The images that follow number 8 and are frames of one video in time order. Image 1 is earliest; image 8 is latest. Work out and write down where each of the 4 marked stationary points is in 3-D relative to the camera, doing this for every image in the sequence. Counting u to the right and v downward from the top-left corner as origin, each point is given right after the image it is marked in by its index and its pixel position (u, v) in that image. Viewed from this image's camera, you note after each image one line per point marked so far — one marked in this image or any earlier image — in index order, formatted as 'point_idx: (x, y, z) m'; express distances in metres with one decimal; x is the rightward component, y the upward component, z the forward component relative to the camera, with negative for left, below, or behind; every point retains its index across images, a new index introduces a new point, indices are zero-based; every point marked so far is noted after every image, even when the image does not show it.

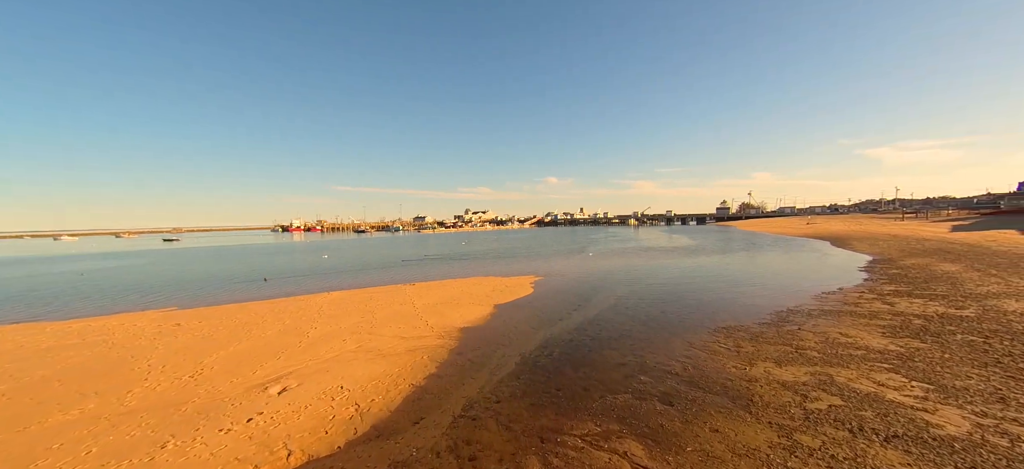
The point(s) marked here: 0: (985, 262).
0: (+13.4, -0.8, +10.2) m
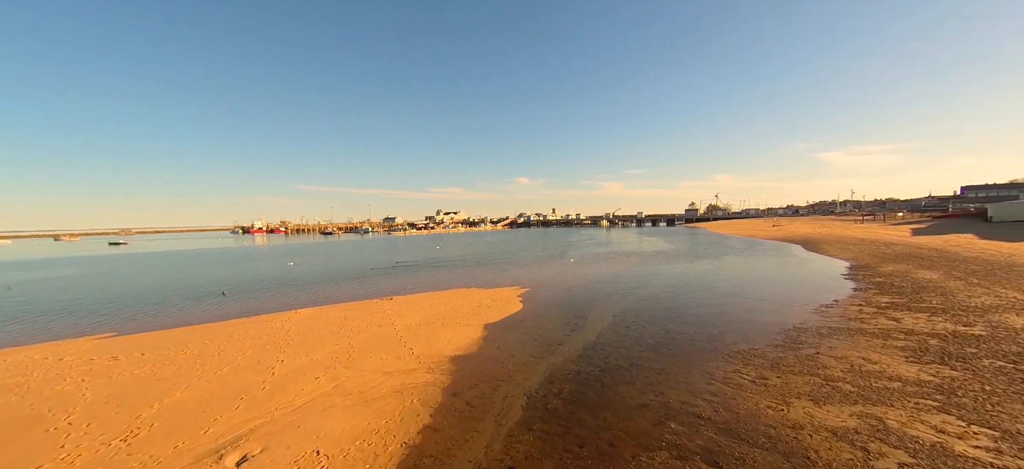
0: (+13.1, -1.0, +10.5) m
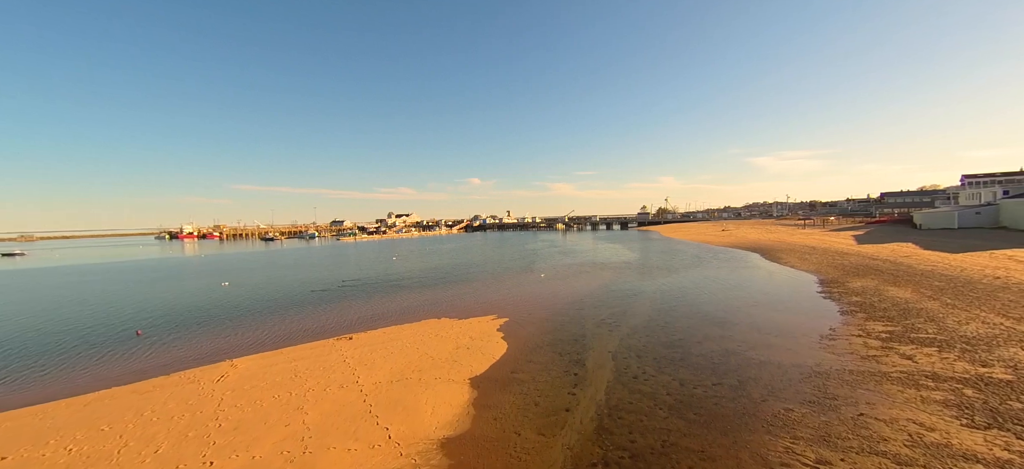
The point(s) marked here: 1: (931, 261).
0: (+12.6, -1.5, +10.9) m
1: (+15.4, -1.0, +13.3) m
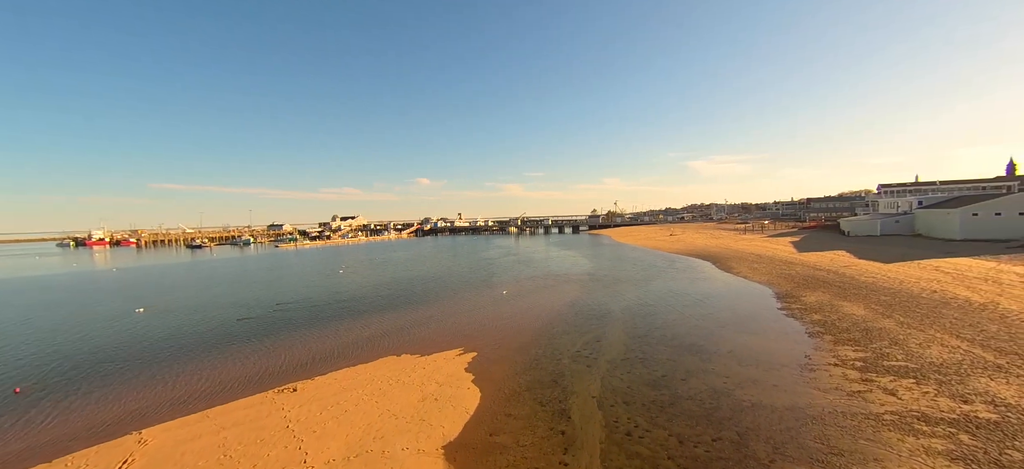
0: (+11.6, -2.1, +11.5) m
1: (+14.1, -1.5, +14.3) m
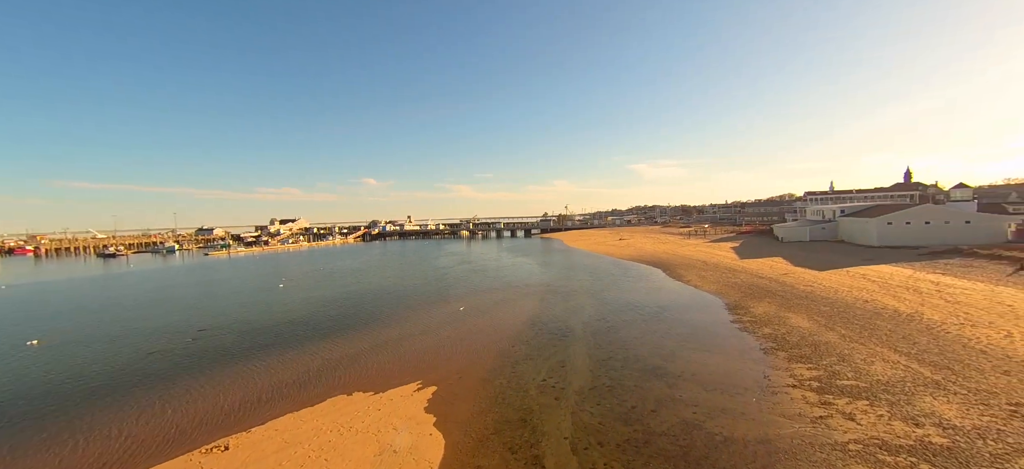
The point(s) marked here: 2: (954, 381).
0: (+10.4, -2.6, +12.3) m
1: (+12.5, -2.0, +15.4) m
2: (+8.9, -3.0, +7.2) m
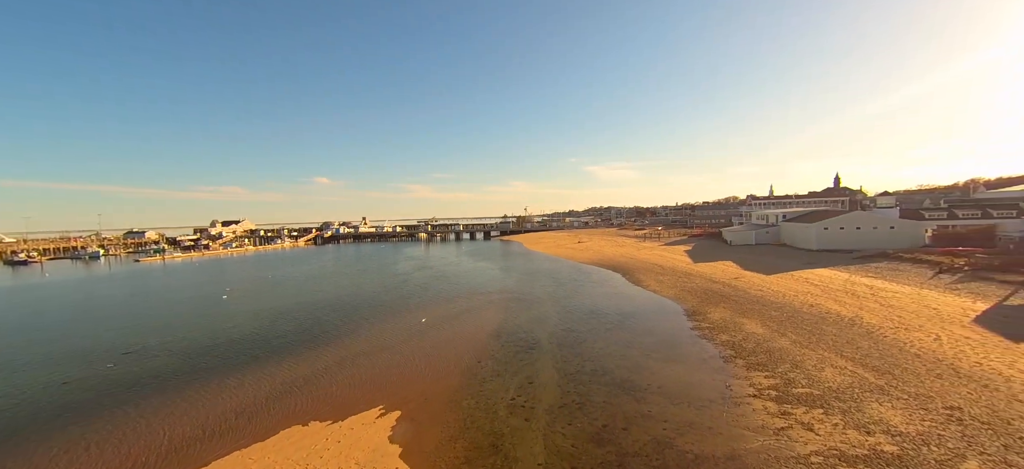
0: (+9.2, -2.9, +13.0) m
1: (+11.0, -2.3, +16.3) m
2: (+8.3, -3.3, +7.7) m
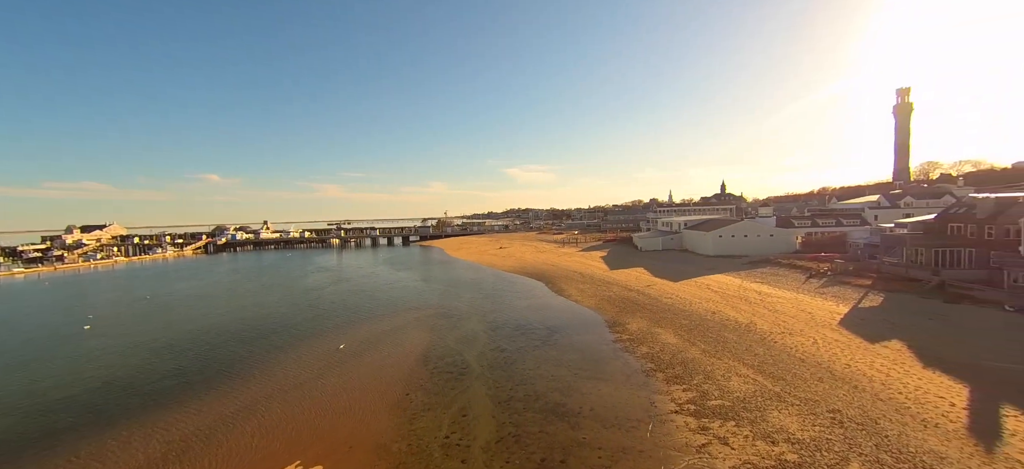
0: (+6.5, -3.4, +13.9) m
1: (+7.4, -2.7, +17.5) m
2: (+6.7, -3.8, +8.6) m
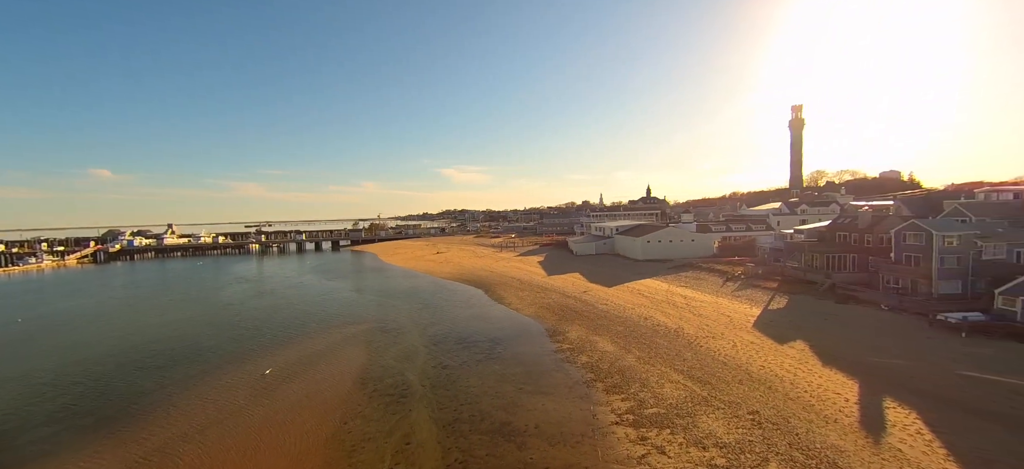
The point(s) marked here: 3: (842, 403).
0: (+4.1, -3.7, +14.4) m
1: (+4.5, -3.0, +18.1) m
2: (+5.2, -4.1, +9.2) m
3: (+7.4, -3.7, +8.0) m
